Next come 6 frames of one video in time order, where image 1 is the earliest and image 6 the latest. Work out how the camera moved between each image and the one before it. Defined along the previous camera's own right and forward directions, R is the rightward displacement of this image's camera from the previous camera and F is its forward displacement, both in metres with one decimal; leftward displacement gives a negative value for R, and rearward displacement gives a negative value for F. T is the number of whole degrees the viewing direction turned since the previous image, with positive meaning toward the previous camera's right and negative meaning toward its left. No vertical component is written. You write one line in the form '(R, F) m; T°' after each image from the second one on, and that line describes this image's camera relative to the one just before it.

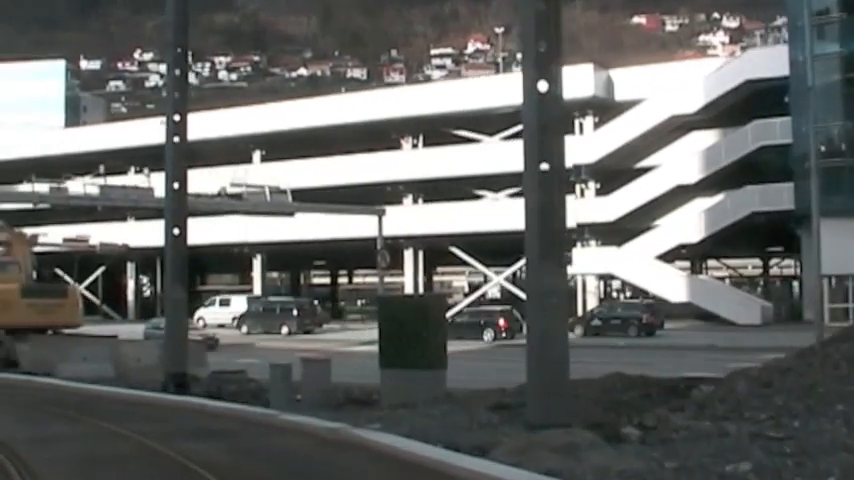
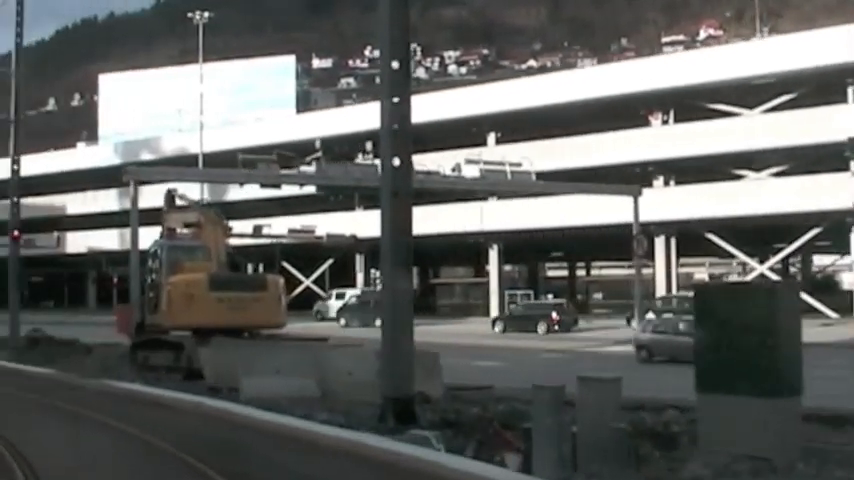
(-0.9, +6.2) m; -9°
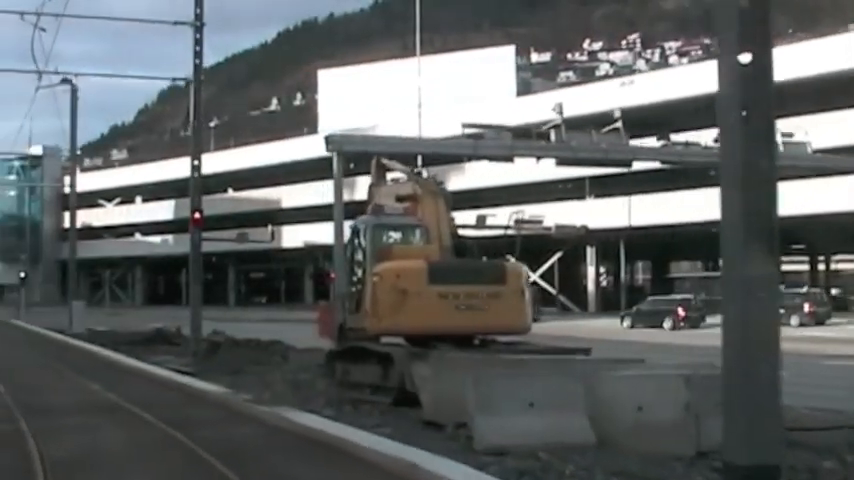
(-0.8, +5.8) m; -8°
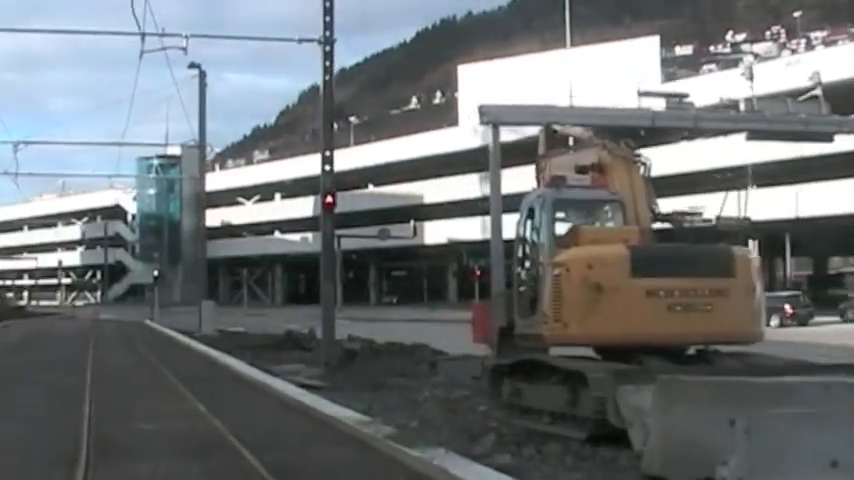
(-0.5, +3.9) m; -5°
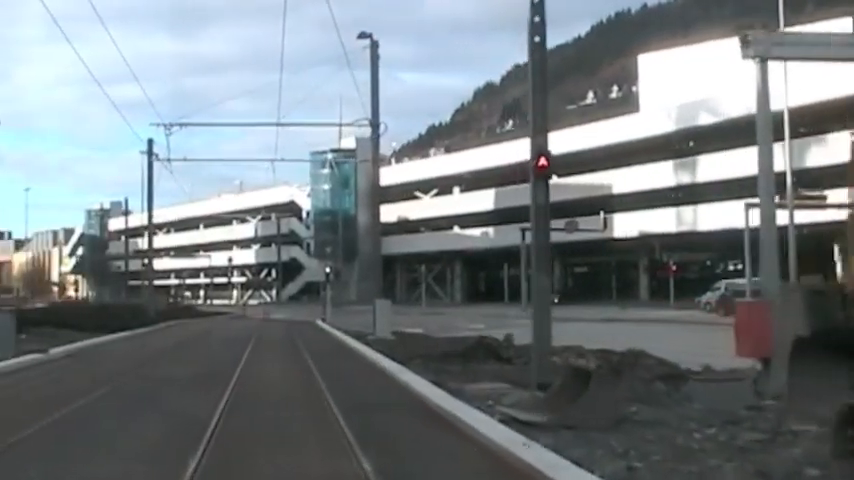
(-0.7, +5.4) m; -6°
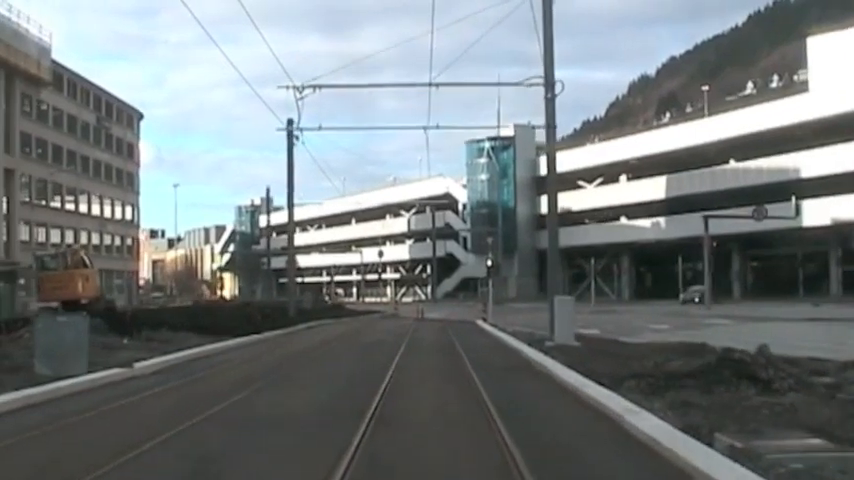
(-0.7, +6.8) m; -6°
